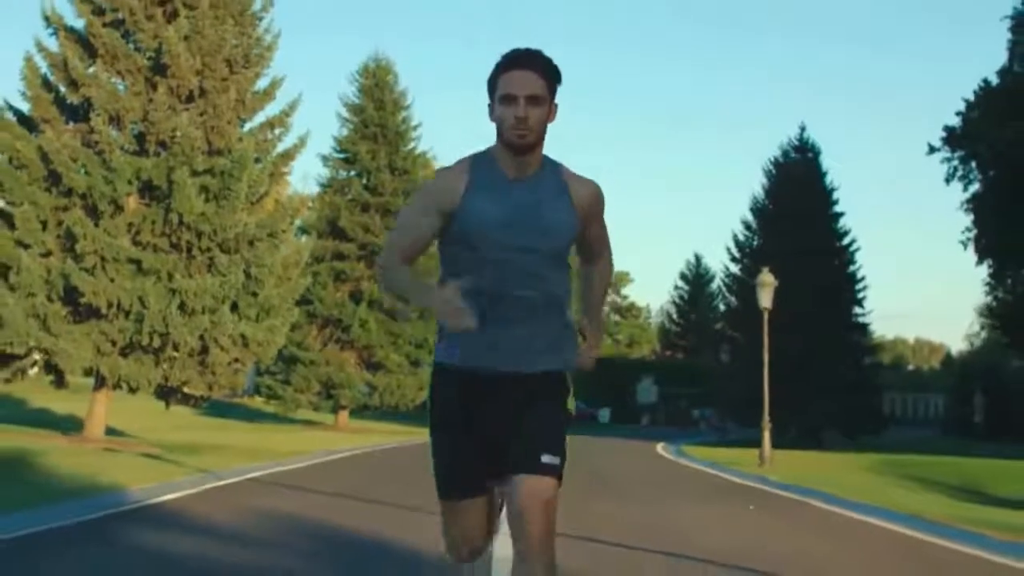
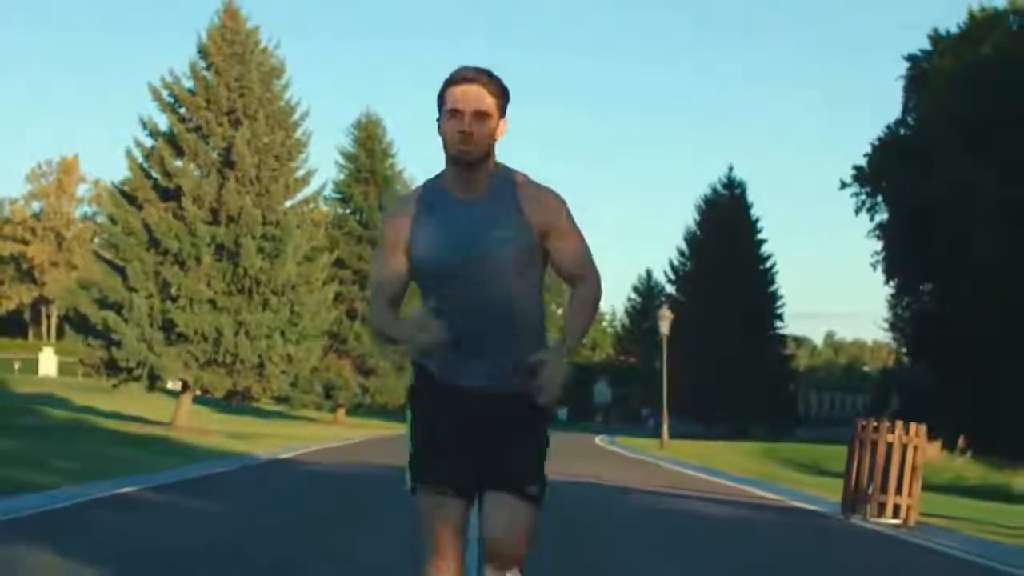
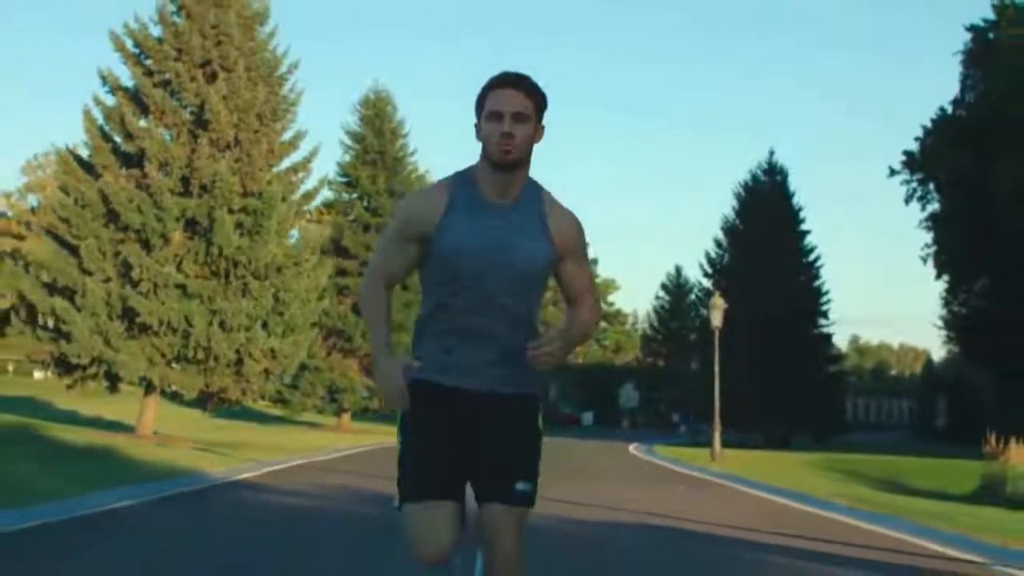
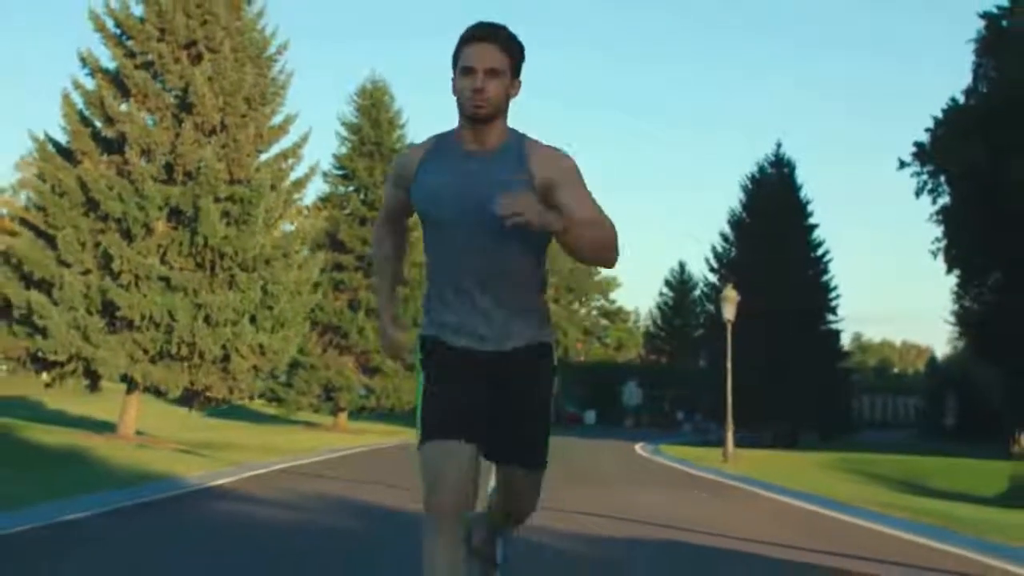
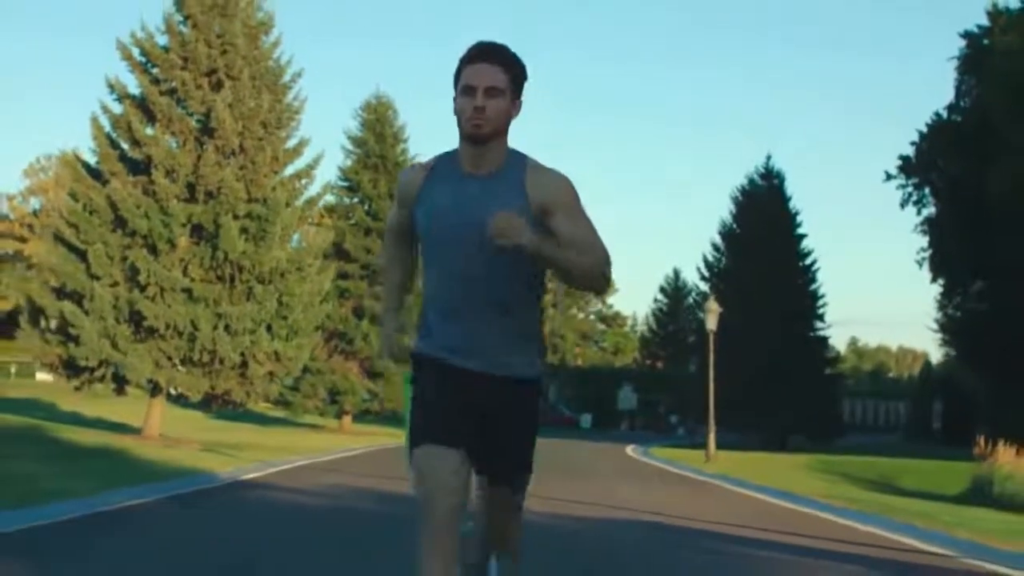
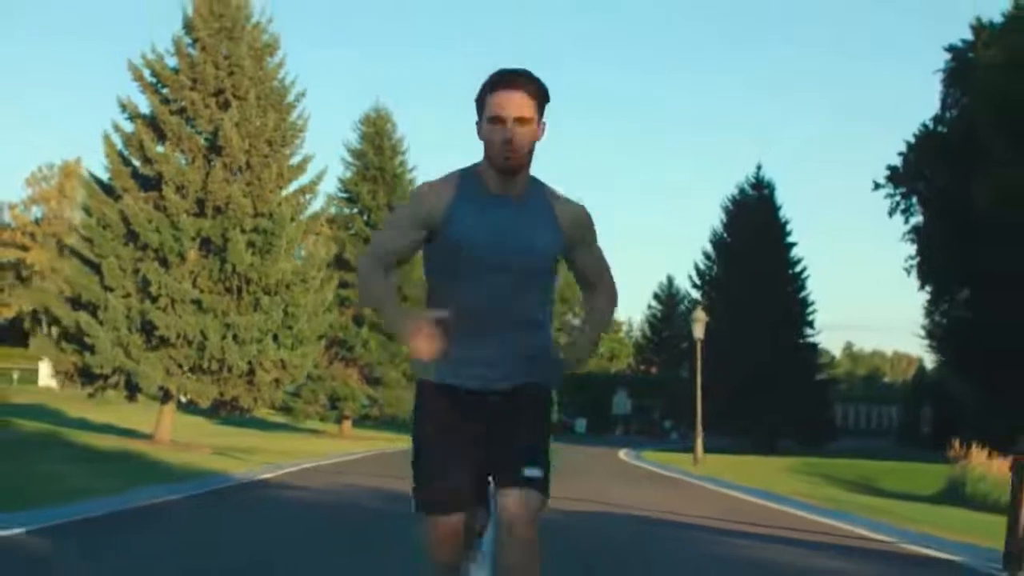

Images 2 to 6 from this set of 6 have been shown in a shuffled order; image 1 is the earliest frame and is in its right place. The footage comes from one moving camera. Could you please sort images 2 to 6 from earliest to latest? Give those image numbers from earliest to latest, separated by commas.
4, 3, 5, 6, 2
